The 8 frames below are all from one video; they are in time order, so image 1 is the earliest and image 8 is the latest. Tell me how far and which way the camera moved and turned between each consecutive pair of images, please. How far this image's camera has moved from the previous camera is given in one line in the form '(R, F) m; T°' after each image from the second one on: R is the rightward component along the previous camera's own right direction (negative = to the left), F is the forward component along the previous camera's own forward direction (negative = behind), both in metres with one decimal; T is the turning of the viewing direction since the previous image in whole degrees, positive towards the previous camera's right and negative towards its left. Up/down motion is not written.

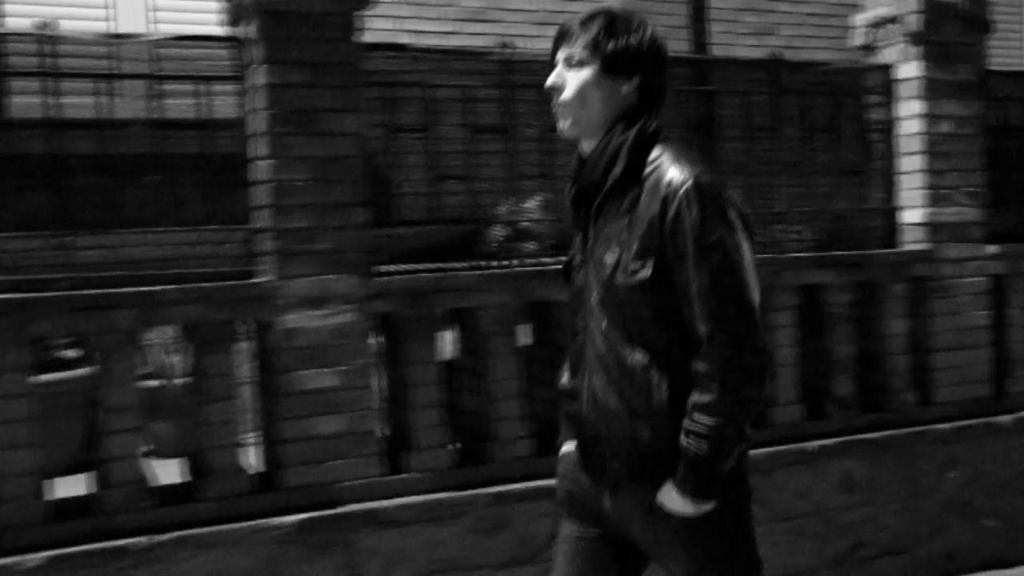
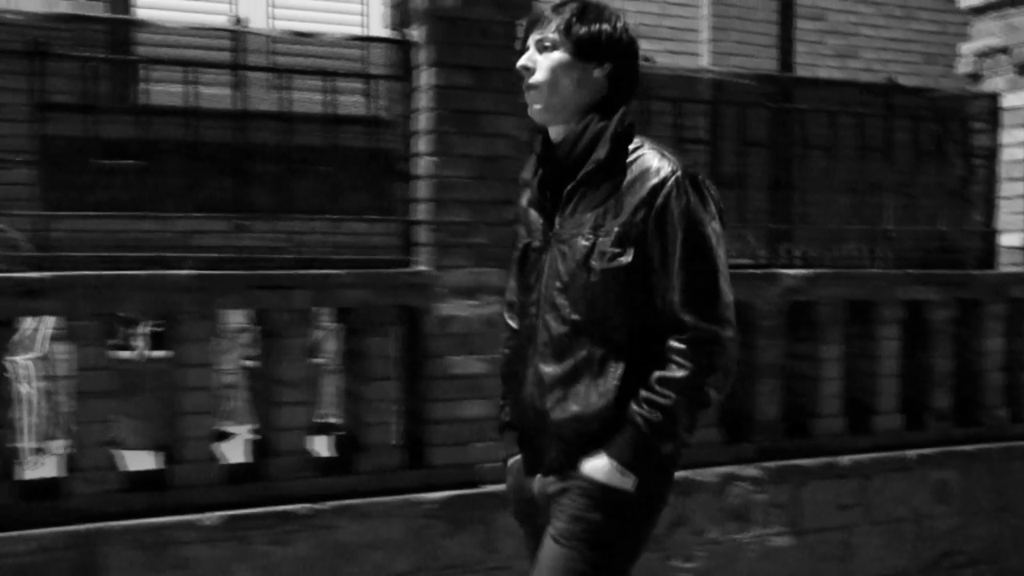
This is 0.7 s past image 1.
(-0.5, -0.2) m; -1°
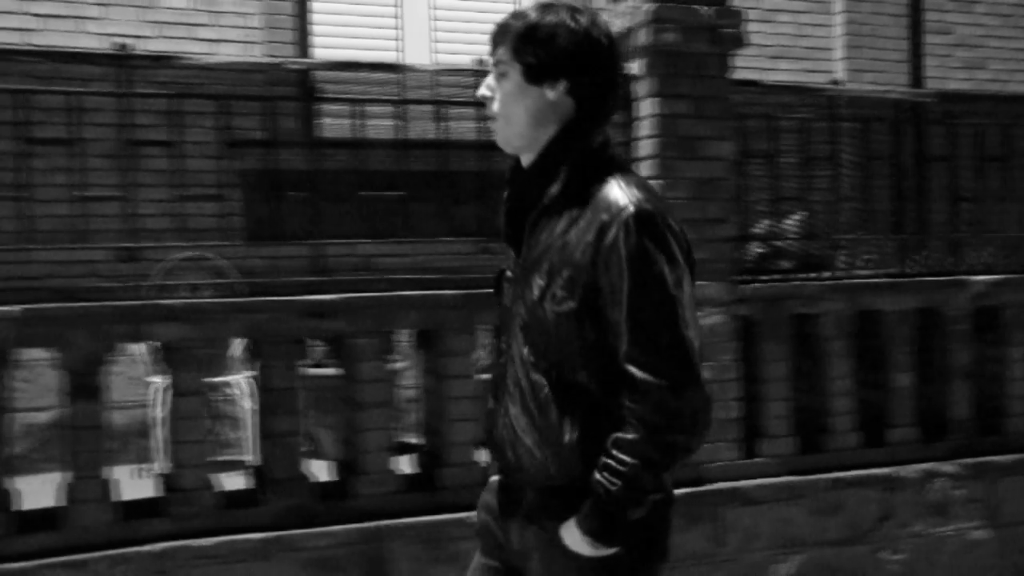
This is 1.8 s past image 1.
(-0.7, -0.4) m; -3°
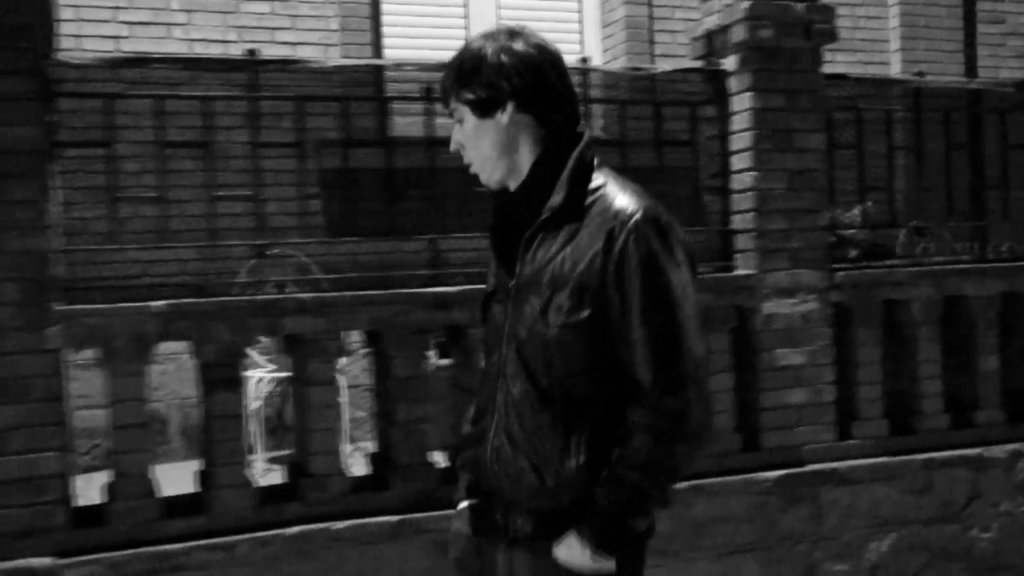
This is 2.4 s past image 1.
(-0.4, -0.2) m; -1°
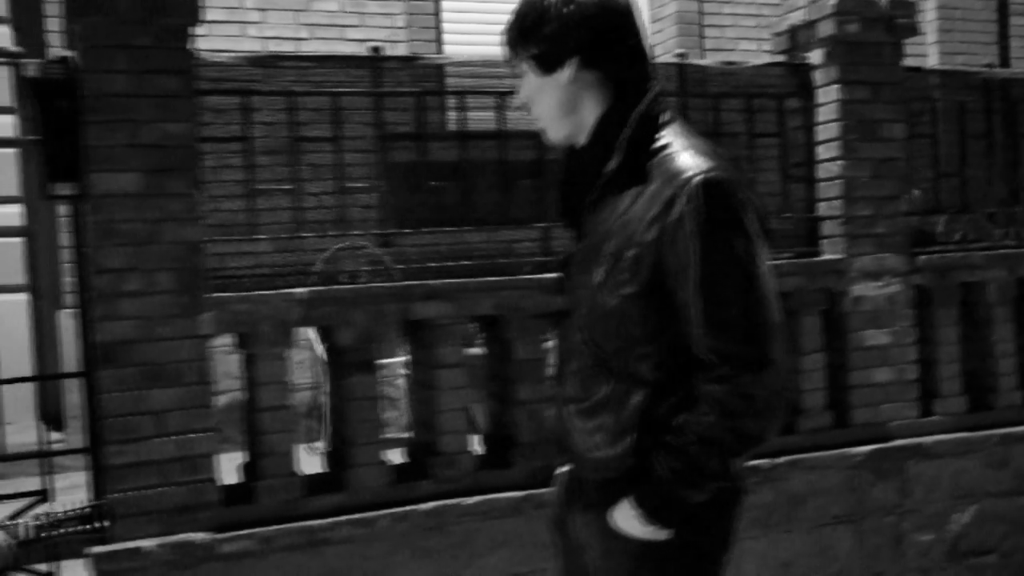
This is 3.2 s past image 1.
(-0.5, -0.2) m; +1°
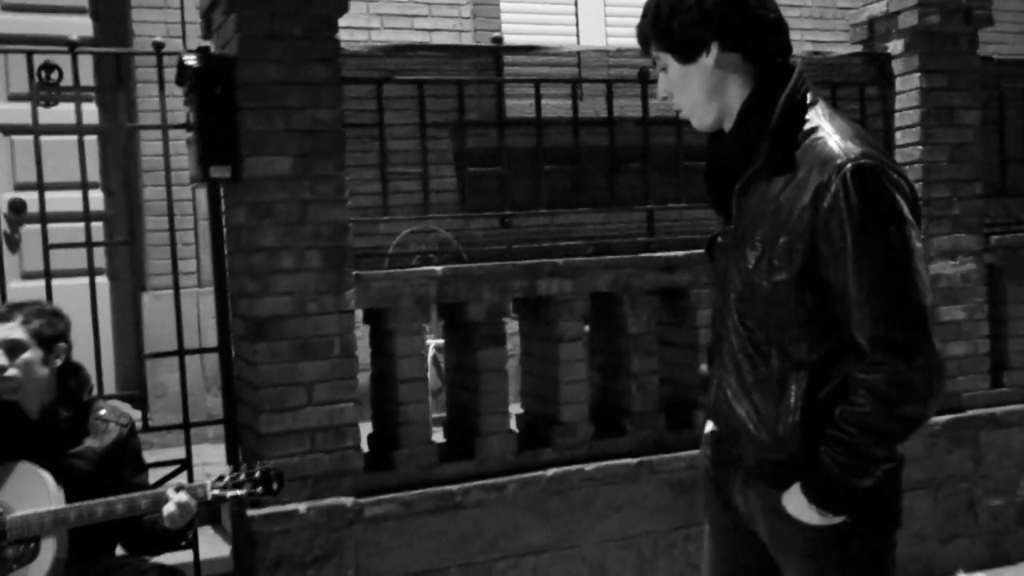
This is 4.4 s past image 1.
(-0.5, -0.2) m; +1°
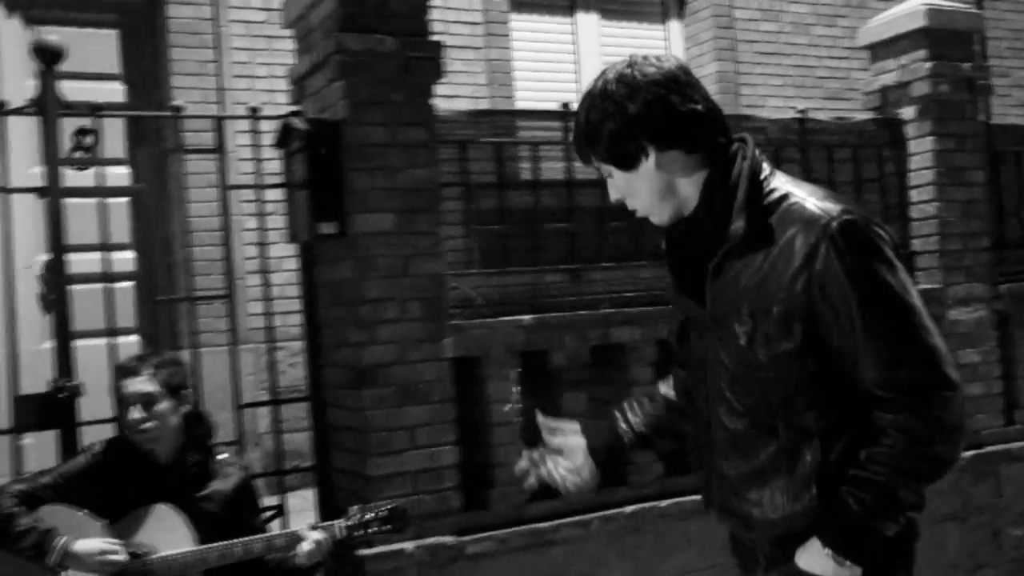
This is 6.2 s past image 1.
(-0.6, -0.2) m; +4°
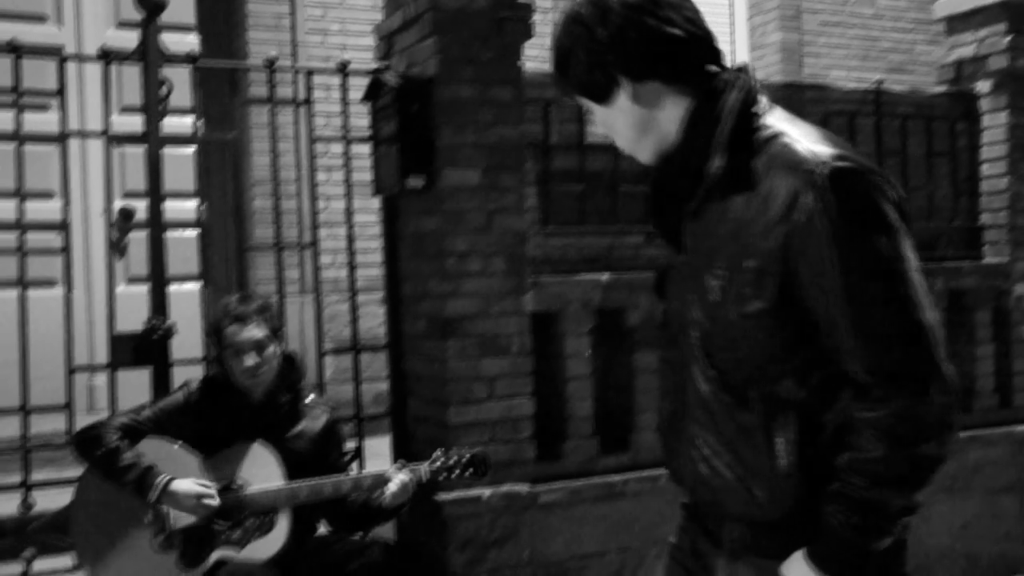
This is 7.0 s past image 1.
(-0.2, -0.1) m; -2°
